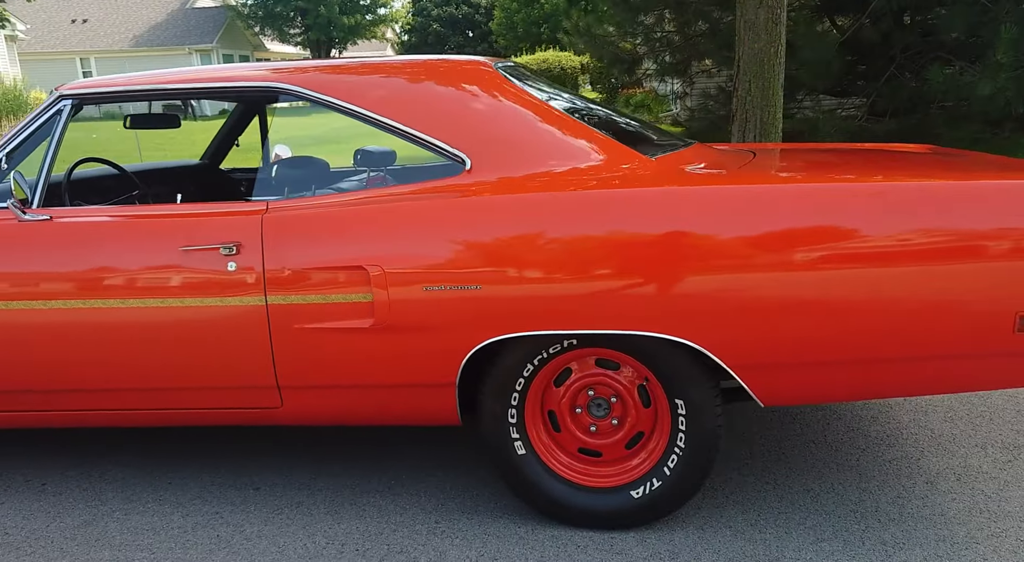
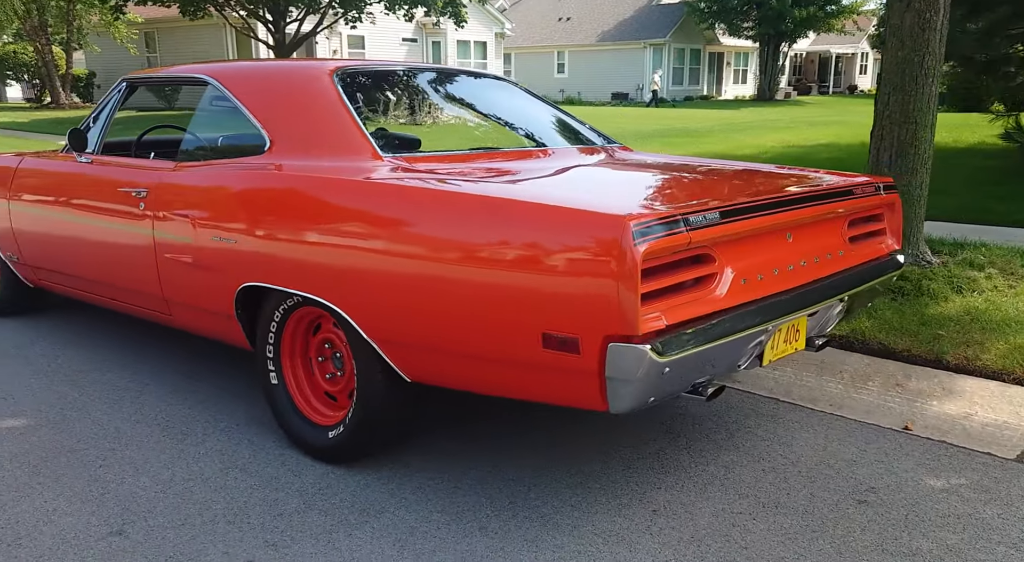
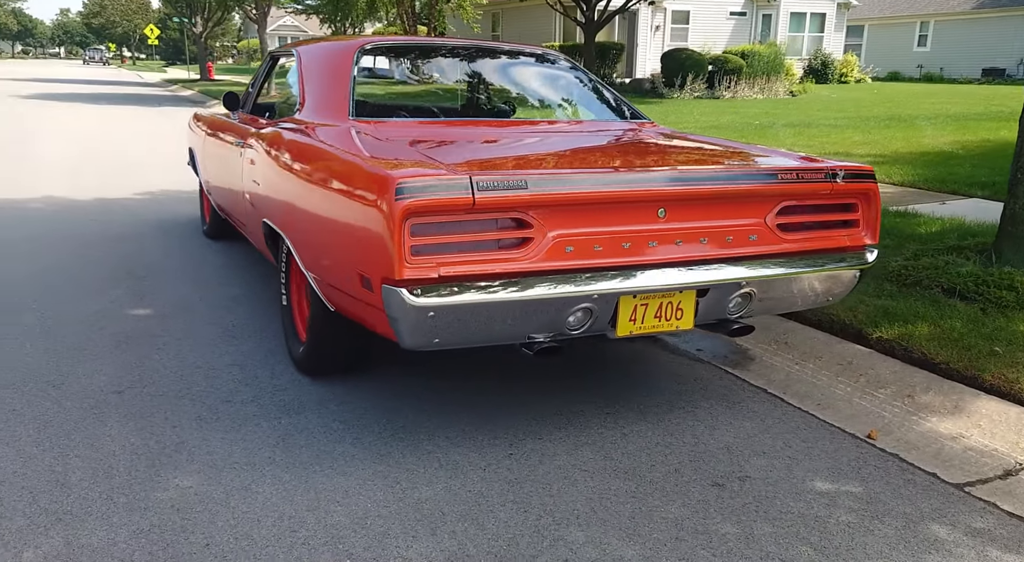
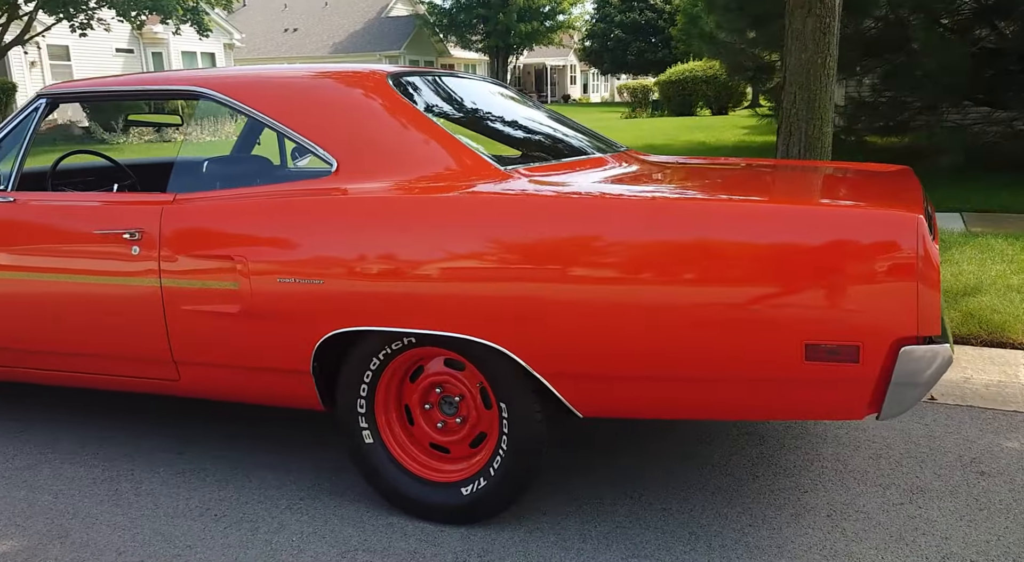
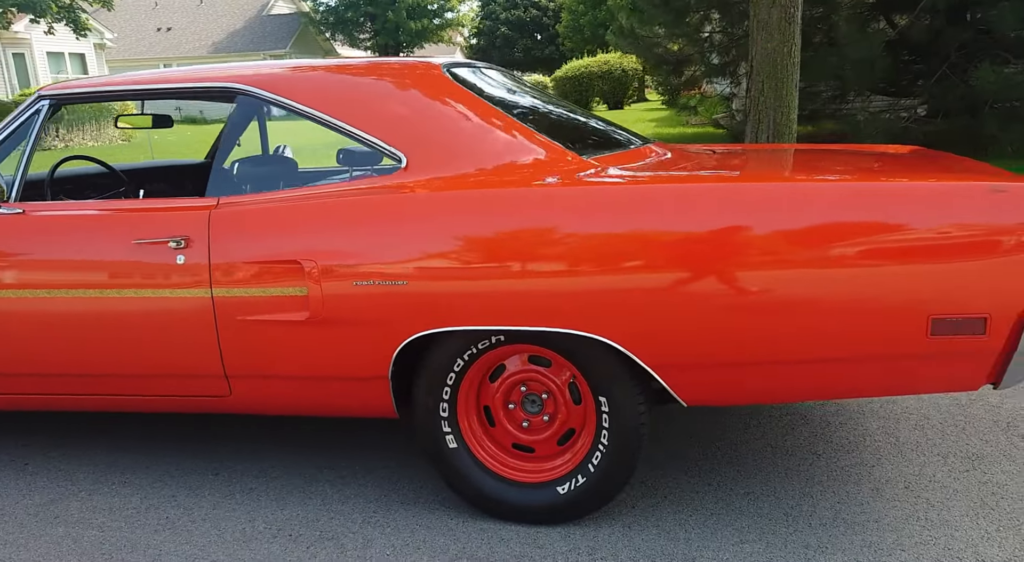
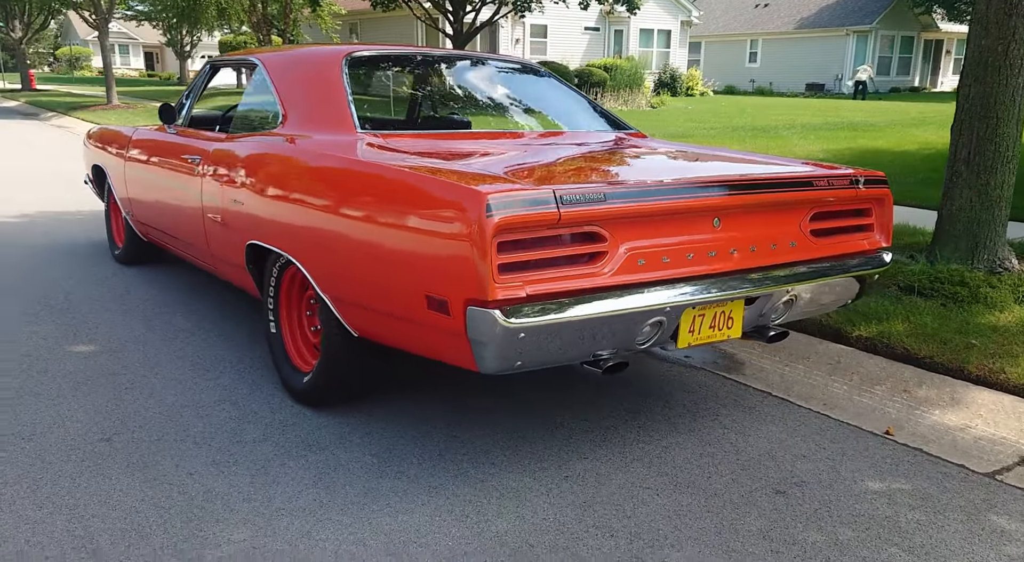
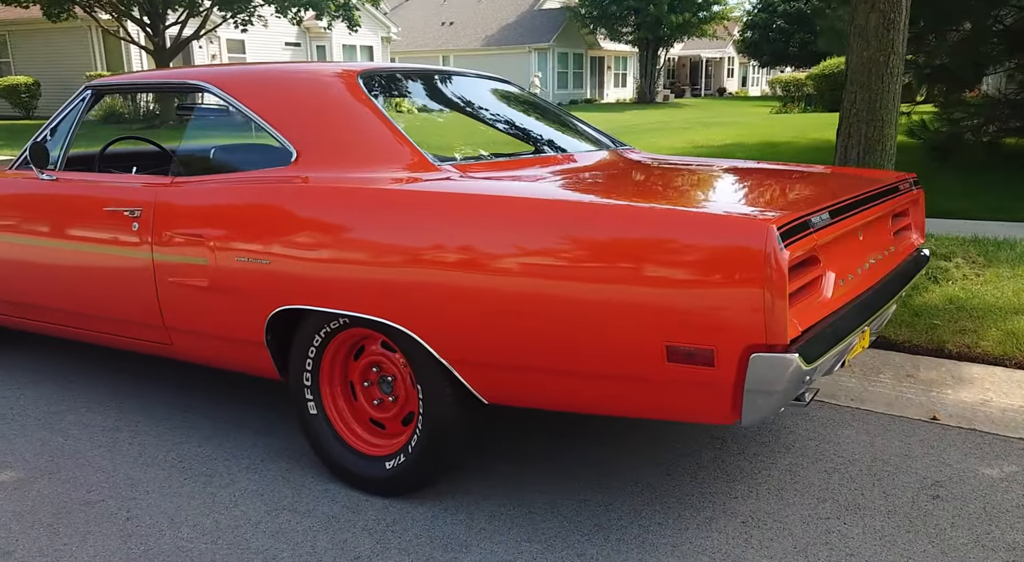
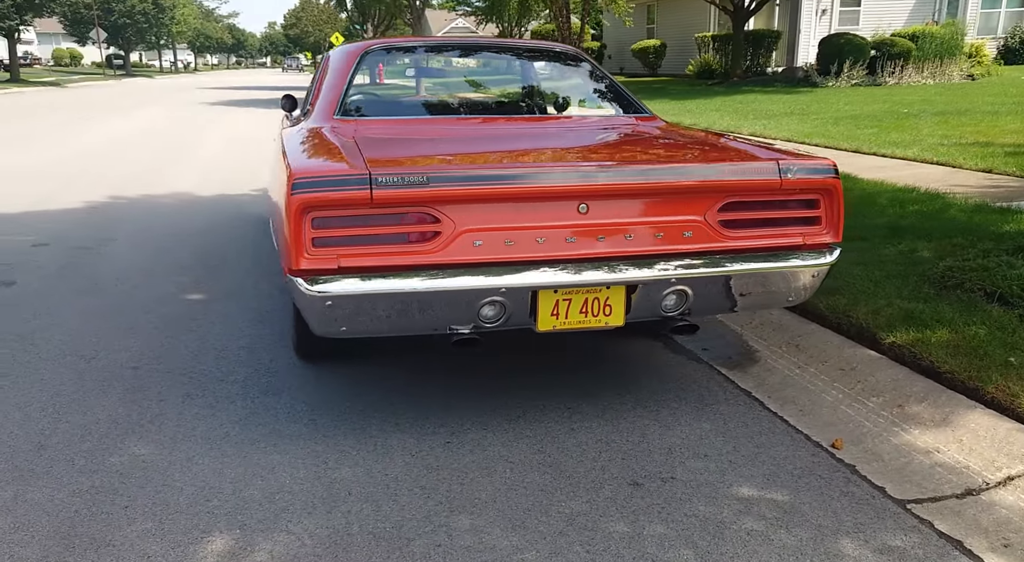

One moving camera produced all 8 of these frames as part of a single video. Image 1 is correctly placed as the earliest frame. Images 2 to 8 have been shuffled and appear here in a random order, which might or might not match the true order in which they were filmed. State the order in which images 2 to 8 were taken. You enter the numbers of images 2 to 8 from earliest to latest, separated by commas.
5, 4, 7, 2, 6, 3, 8
